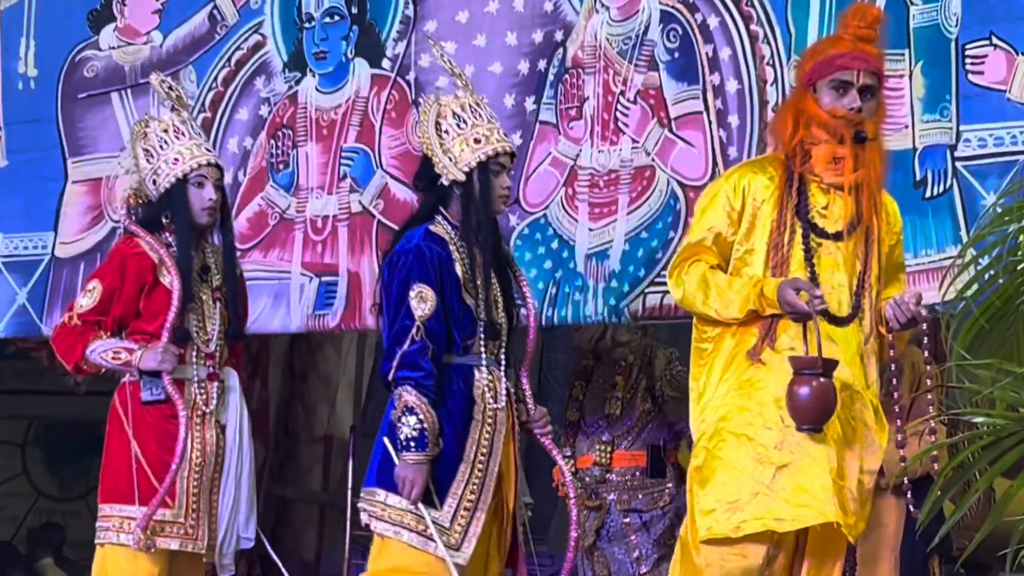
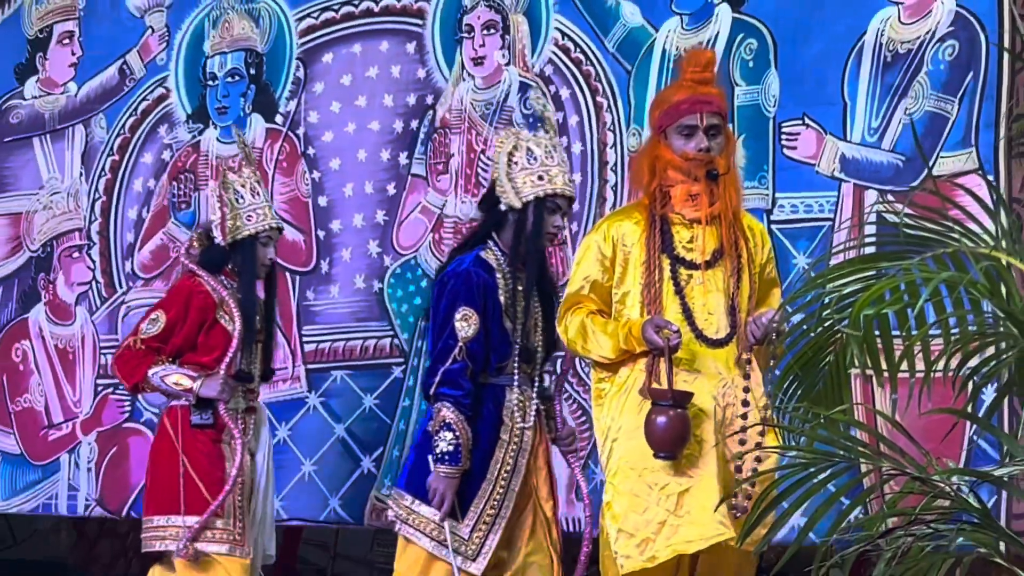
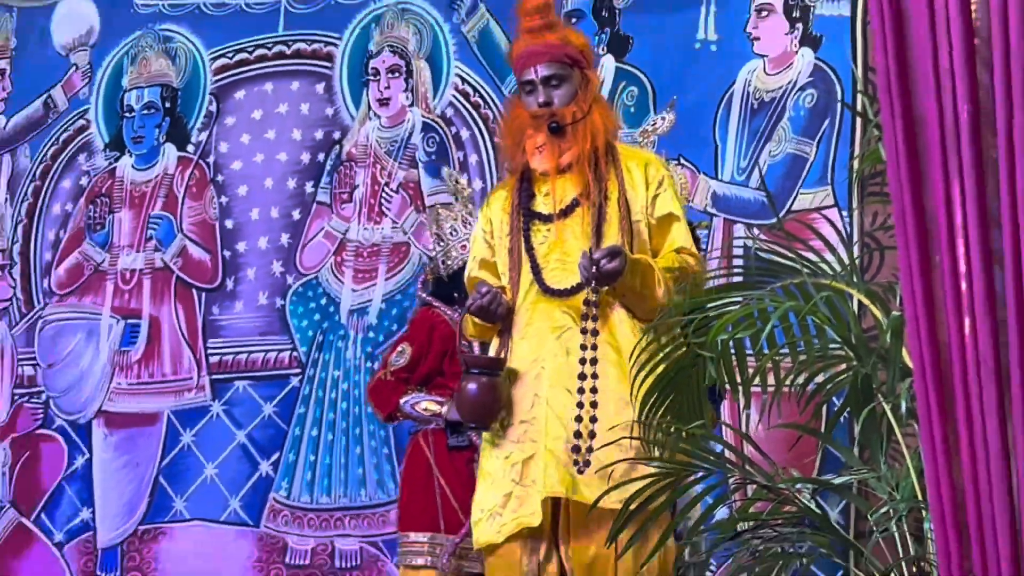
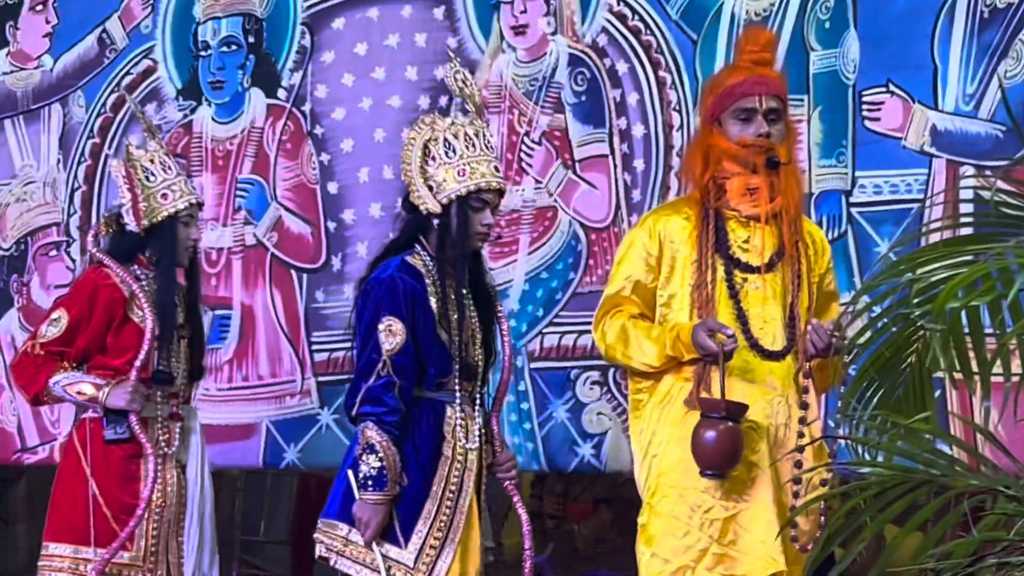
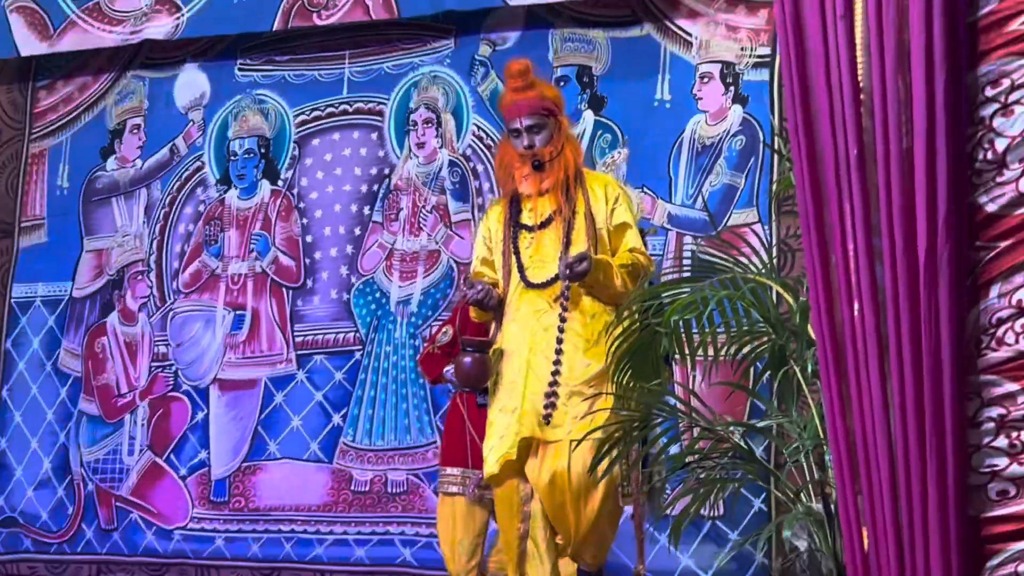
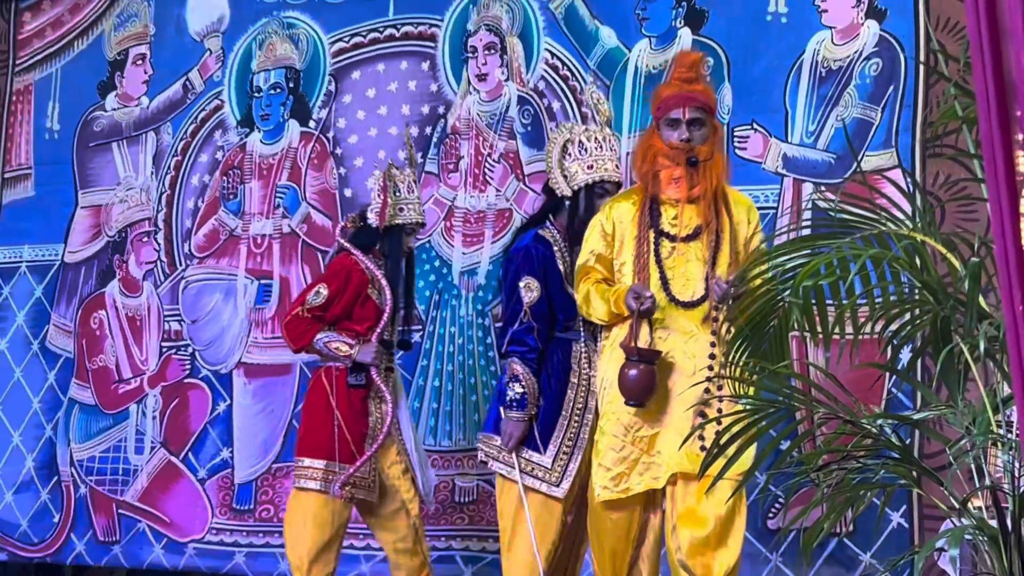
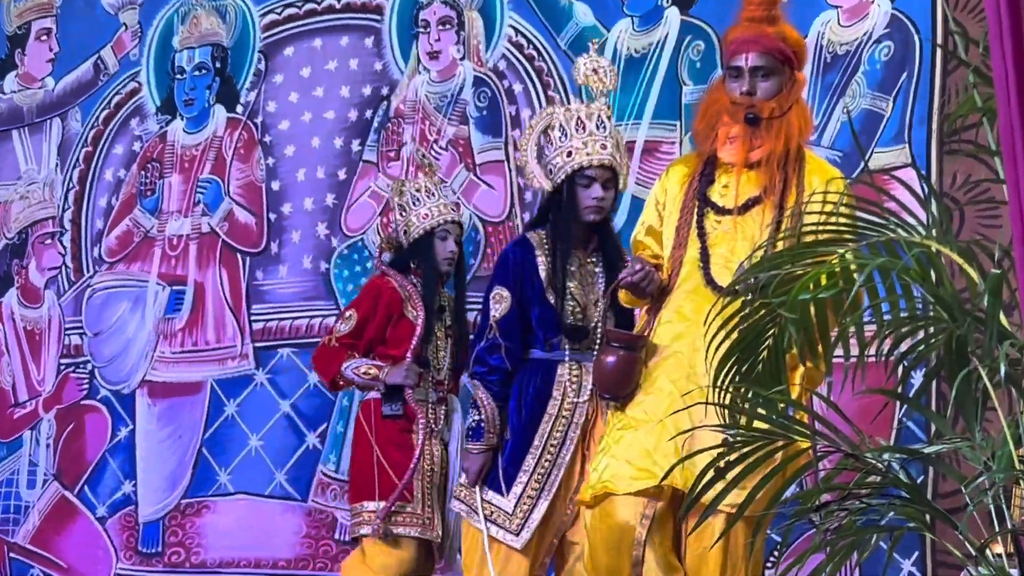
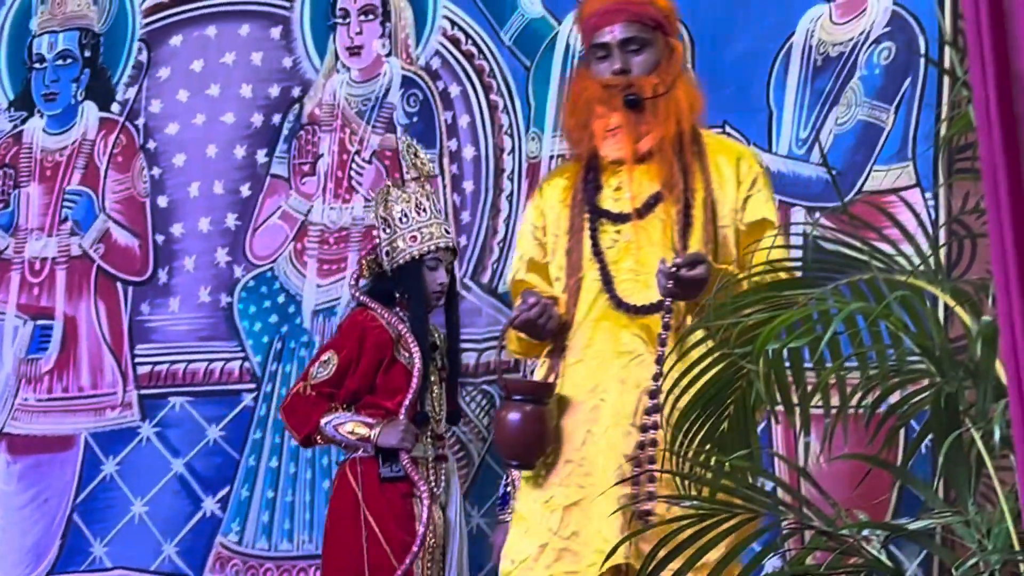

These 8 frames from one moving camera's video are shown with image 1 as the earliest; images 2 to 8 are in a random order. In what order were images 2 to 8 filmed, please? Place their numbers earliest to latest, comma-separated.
4, 2, 6, 7, 8, 3, 5
